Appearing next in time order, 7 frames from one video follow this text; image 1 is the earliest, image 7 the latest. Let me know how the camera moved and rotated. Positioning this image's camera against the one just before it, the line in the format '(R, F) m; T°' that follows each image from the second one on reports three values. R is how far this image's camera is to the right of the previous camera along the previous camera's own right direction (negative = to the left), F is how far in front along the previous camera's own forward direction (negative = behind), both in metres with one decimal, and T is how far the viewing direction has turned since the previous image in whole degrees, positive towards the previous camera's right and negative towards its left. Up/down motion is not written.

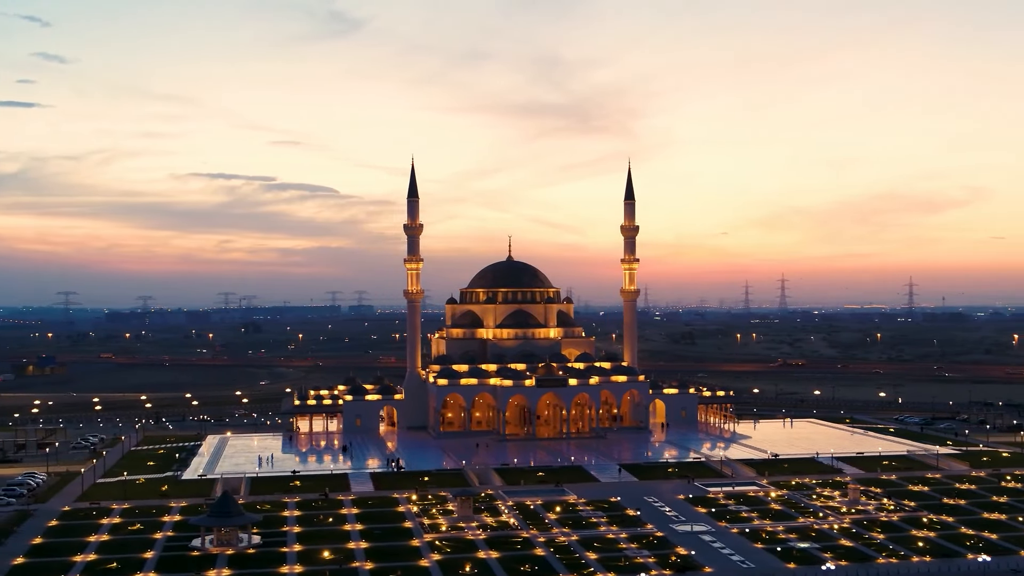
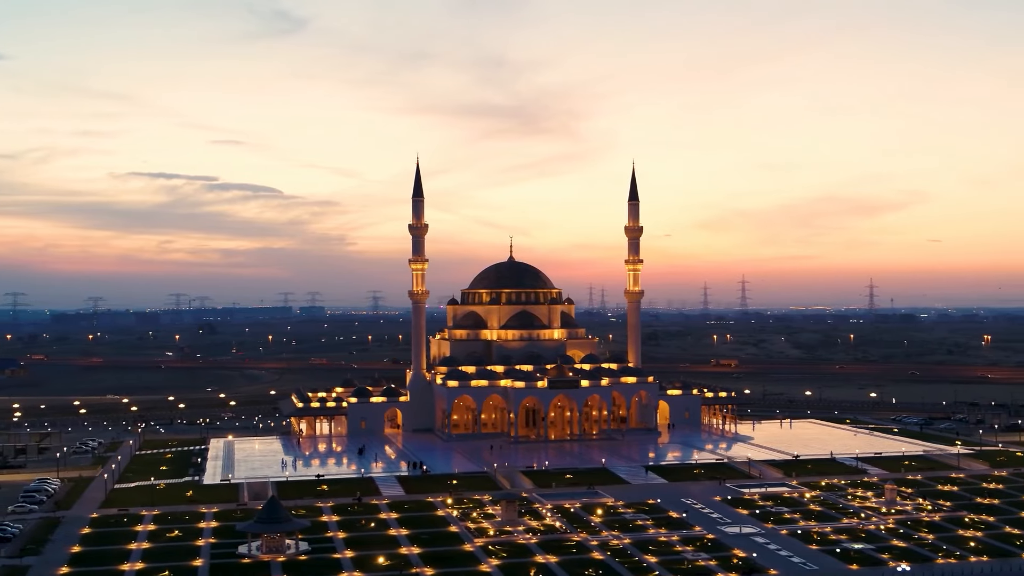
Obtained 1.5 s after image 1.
(-3.2, +0.6) m; +2°
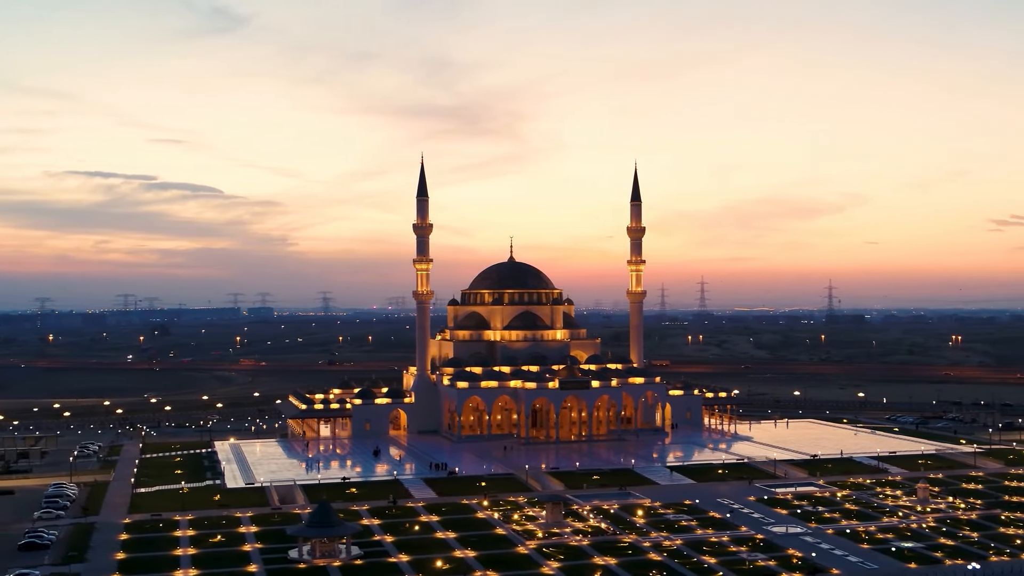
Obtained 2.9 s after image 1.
(-3.2, +0.4) m; +2°
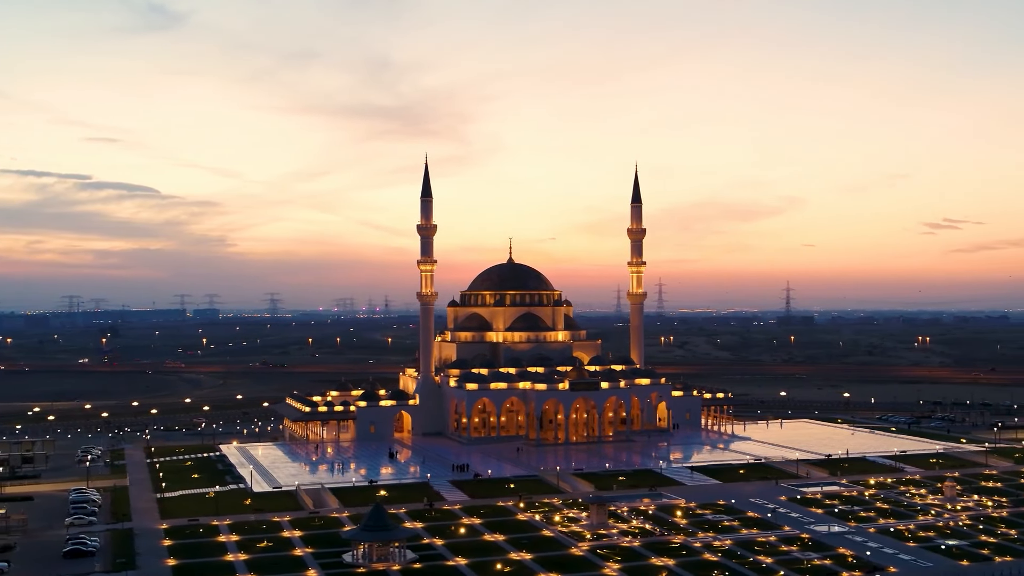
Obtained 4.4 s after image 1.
(-3.2, +0.2) m; +2°
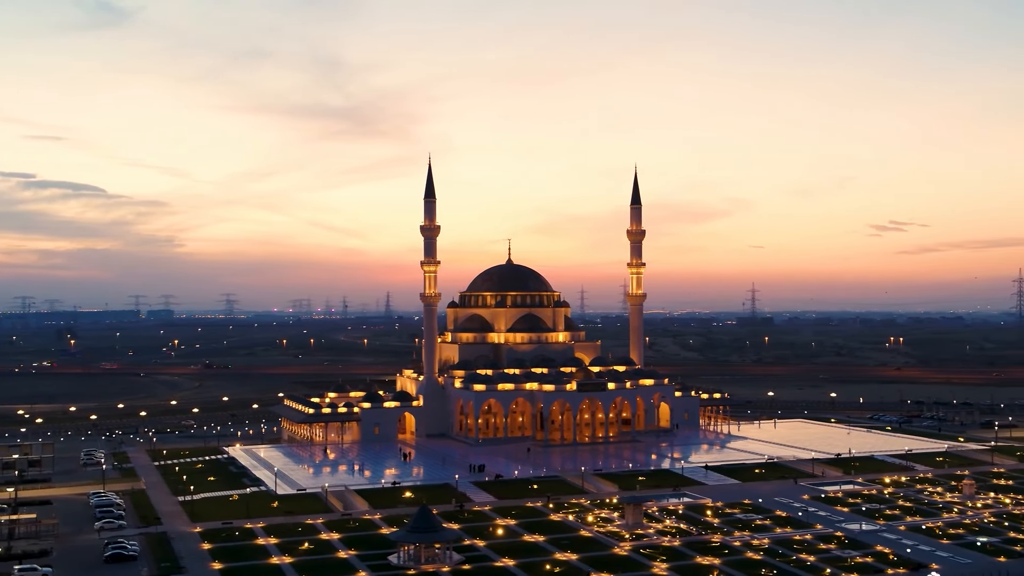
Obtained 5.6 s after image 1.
(-2.7, 0.0) m; +2°
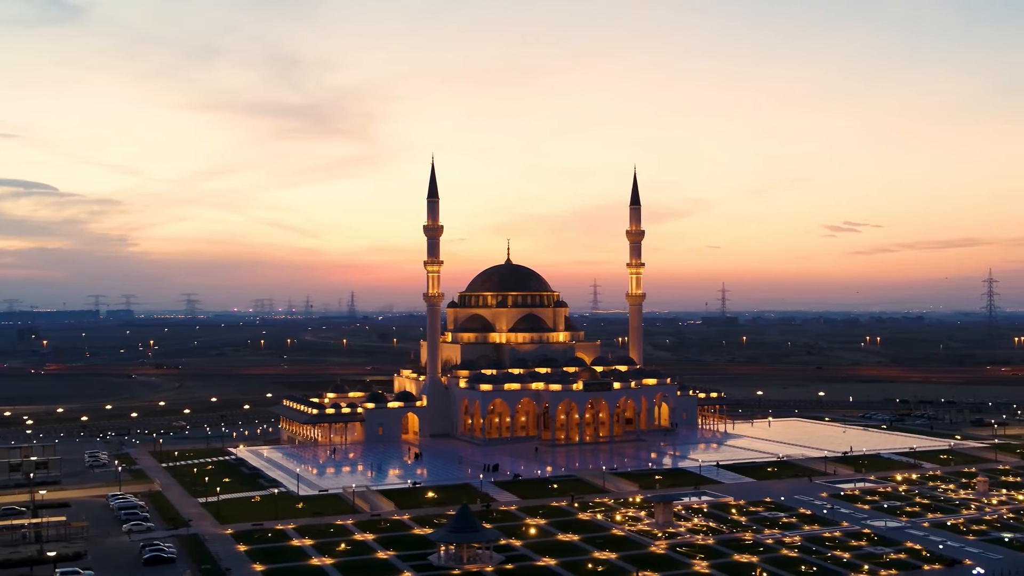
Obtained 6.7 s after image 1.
(-2.3, -0.1) m; +2°
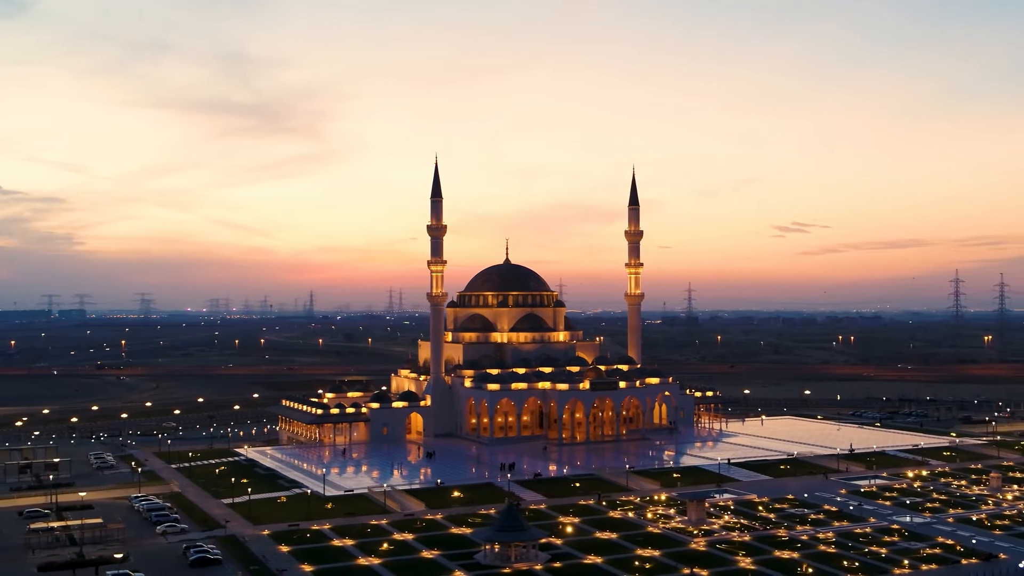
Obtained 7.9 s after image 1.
(-2.7, -0.2) m; +2°
